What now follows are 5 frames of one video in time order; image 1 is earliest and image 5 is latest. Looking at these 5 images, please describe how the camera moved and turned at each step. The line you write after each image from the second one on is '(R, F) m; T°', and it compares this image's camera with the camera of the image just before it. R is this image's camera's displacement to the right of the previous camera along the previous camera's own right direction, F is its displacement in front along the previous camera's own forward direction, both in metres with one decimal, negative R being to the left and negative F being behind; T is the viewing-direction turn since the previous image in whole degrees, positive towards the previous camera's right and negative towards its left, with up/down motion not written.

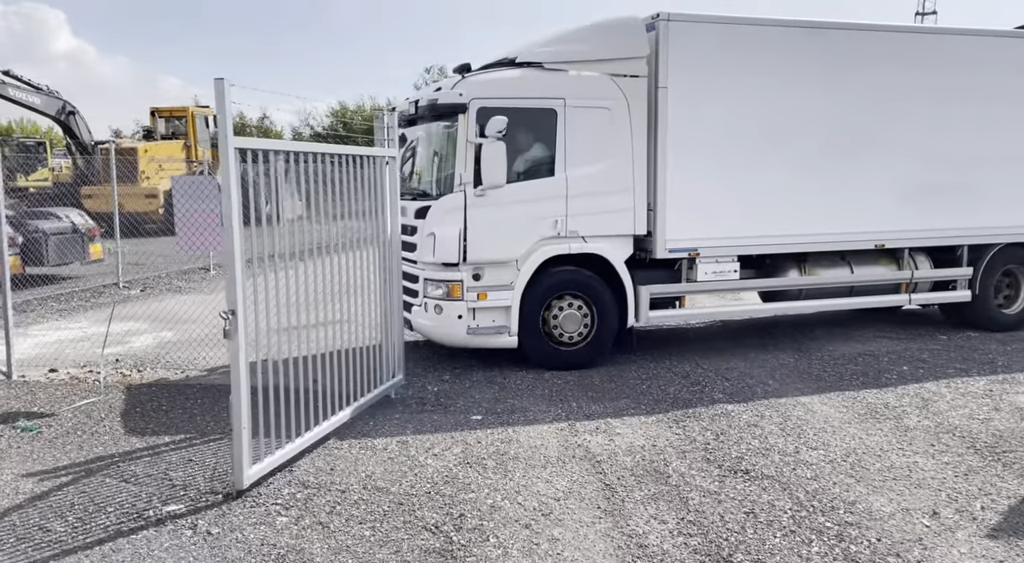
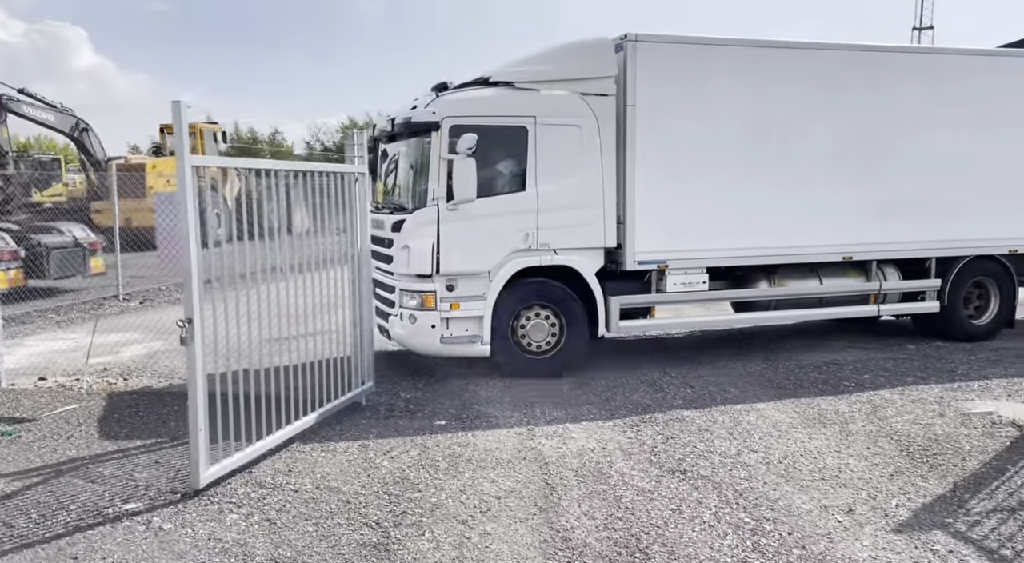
(+0.4, -0.2) m; -1°
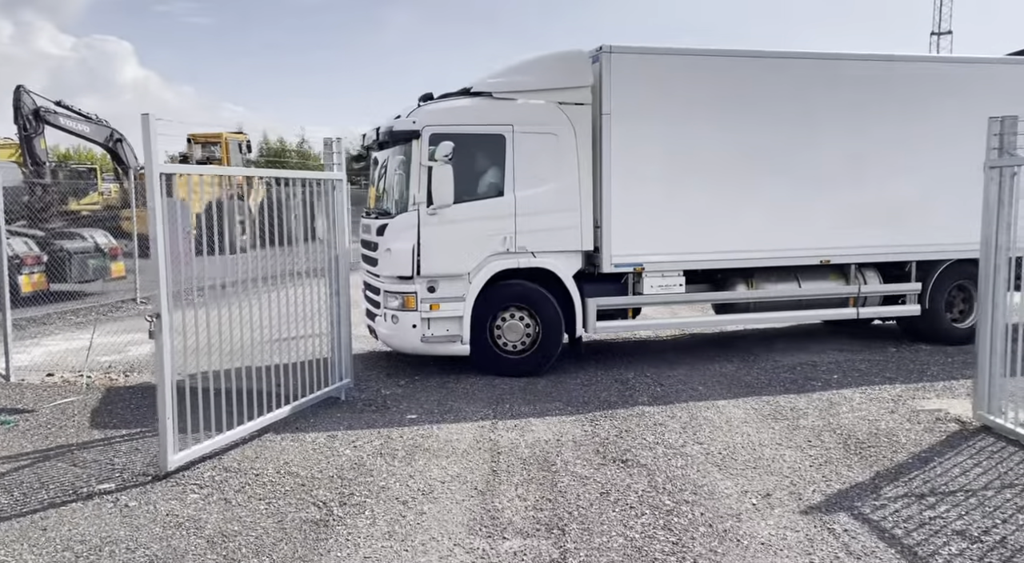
(+0.5, -0.2) m; -2°
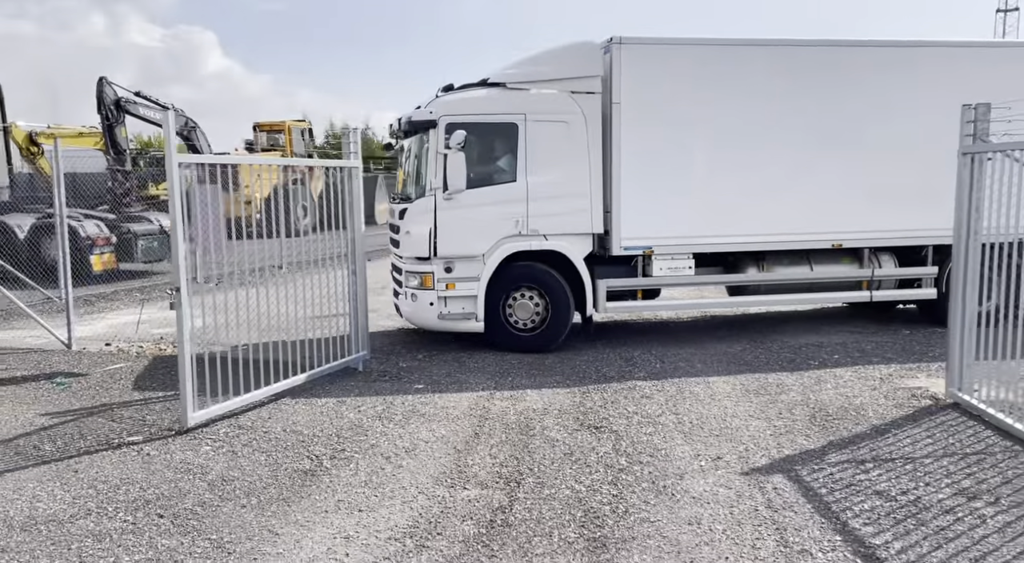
(+0.5, -0.3) m; -5°
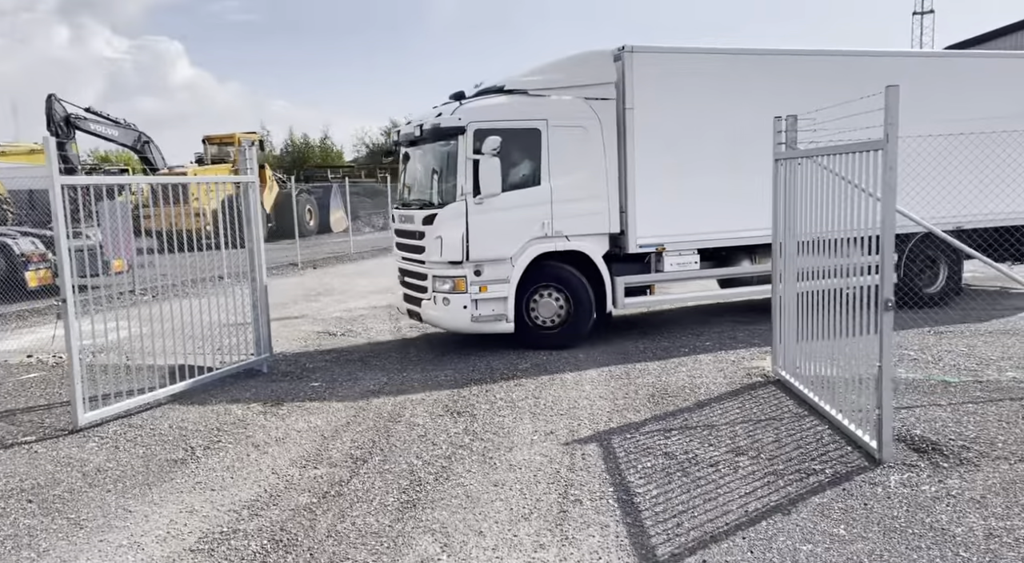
(+0.7, -0.5) m; +3°
